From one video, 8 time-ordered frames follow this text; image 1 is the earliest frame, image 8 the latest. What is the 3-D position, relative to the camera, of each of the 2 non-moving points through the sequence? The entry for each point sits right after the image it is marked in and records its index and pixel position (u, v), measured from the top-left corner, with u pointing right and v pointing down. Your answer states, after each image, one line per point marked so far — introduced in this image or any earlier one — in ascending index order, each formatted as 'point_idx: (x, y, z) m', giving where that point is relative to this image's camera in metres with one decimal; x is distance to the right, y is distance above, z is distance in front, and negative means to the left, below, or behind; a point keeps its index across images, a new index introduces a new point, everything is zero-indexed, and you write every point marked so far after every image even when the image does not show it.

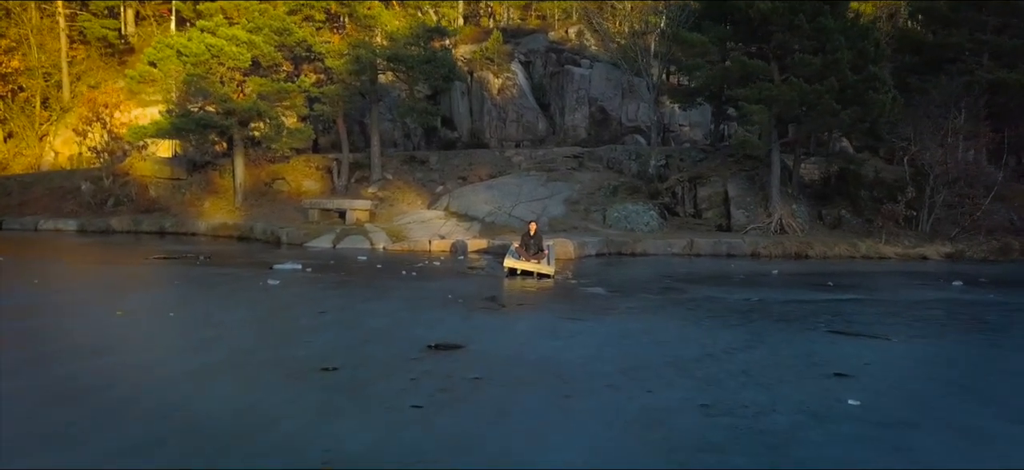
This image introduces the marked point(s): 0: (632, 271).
0: (+2.9, -0.9, +18.5) m
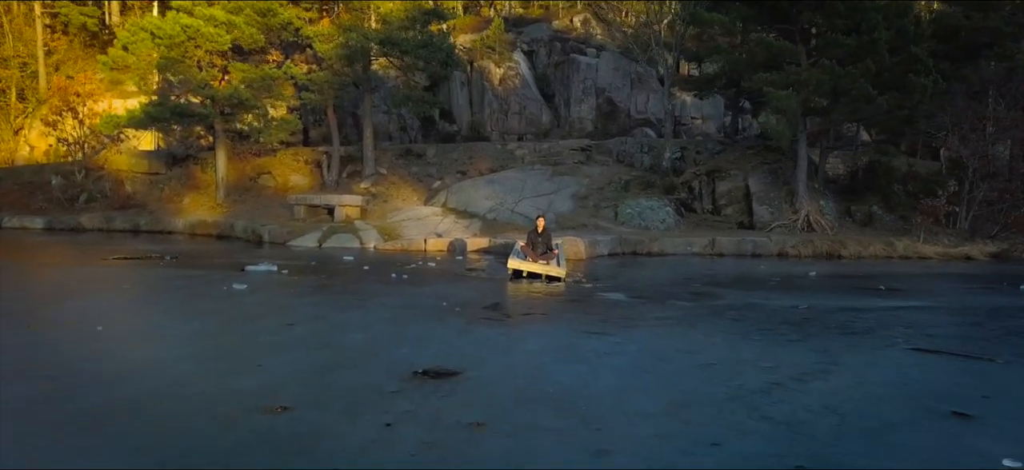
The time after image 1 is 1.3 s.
0: (+3.0, -0.8, +16.5) m
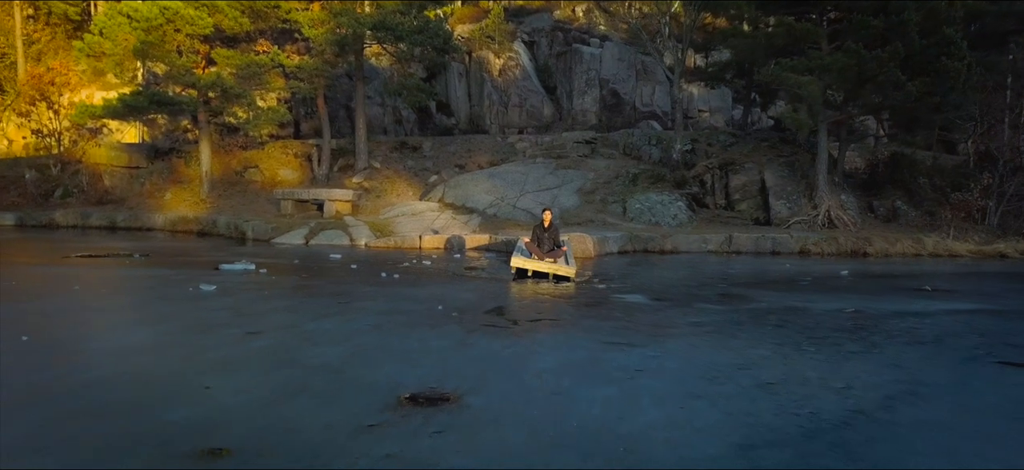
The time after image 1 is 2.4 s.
0: (+3.0, -0.7, +15.1) m
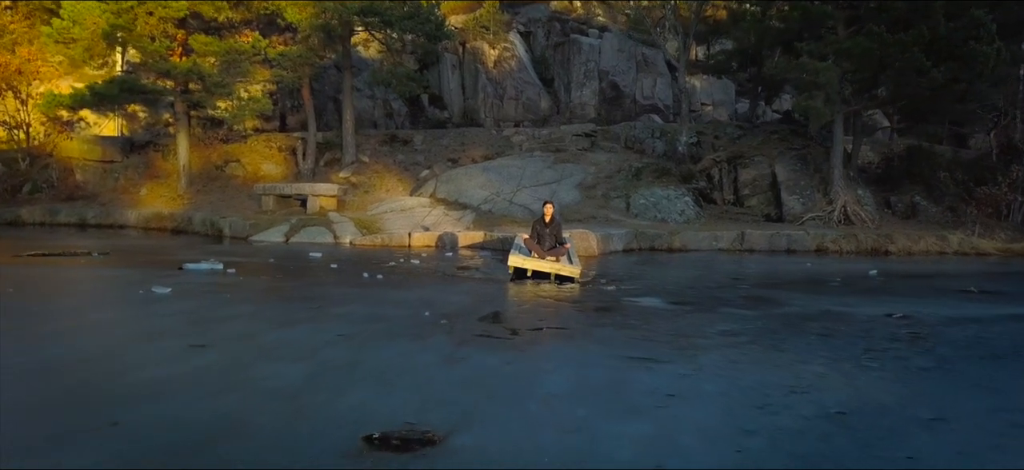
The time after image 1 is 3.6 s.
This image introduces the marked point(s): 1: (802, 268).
0: (+3.0, -0.7, +13.8) m
1: (+5.7, -0.6, +15.0) m
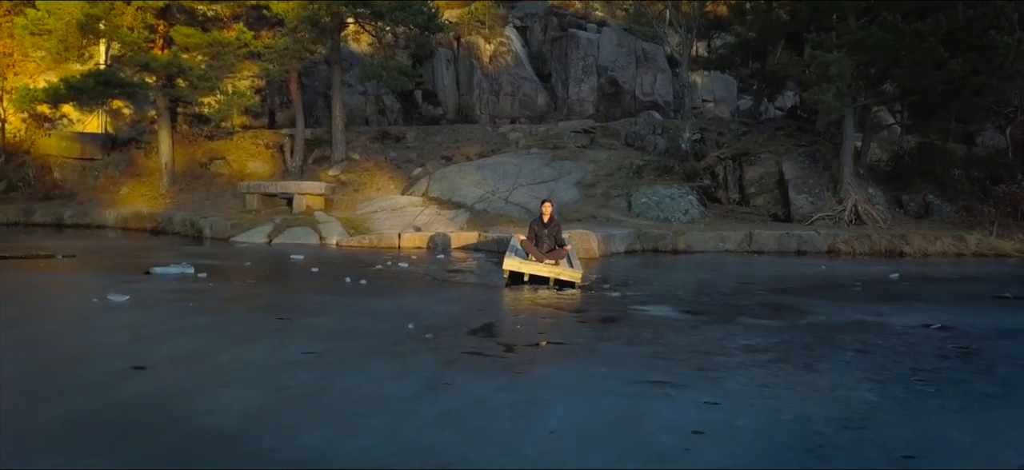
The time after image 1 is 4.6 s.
0: (+2.9, -0.7, +12.9) m
1: (+5.6, -0.7, +14.1) m
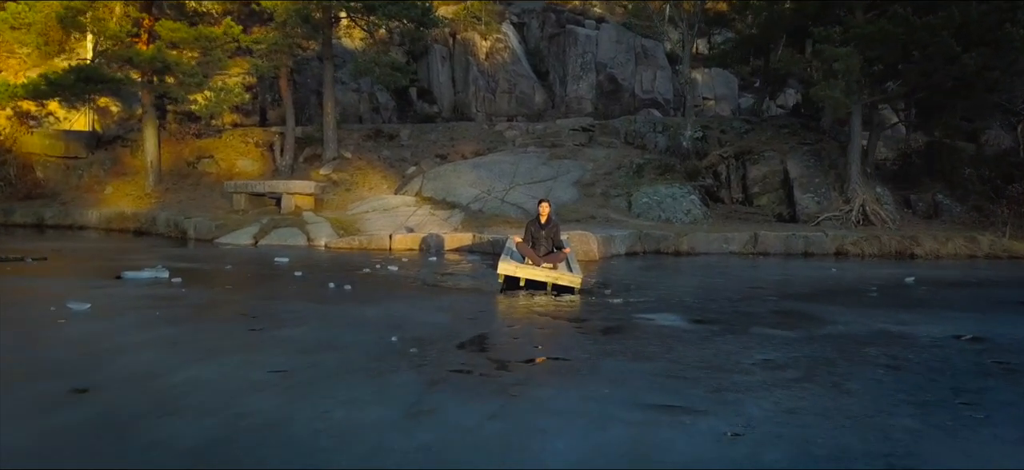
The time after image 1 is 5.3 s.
0: (+2.8, -0.7, +12.3) m
1: (+5.6, -0.7, +13.5) m
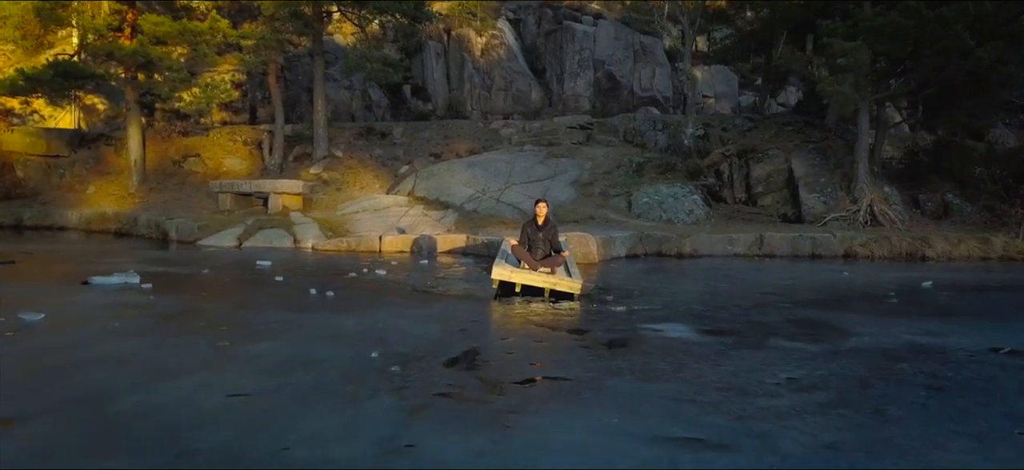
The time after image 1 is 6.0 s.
0: (+2.8, -0.7, +11.6) m
1: (+5.5, -0.7, +12.9) m
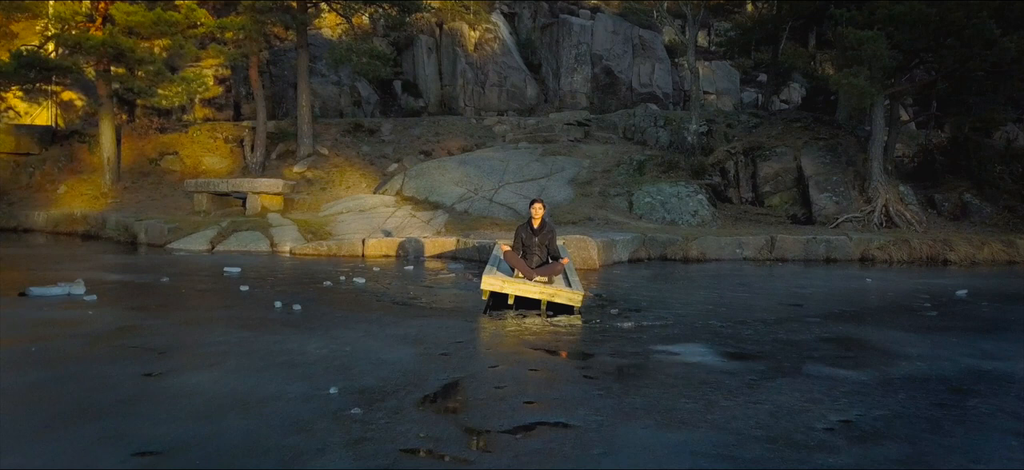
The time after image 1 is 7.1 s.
0: (+2.7, -0.8, +10.6) m
1: (+5.4, -0.8, +11.8) m
